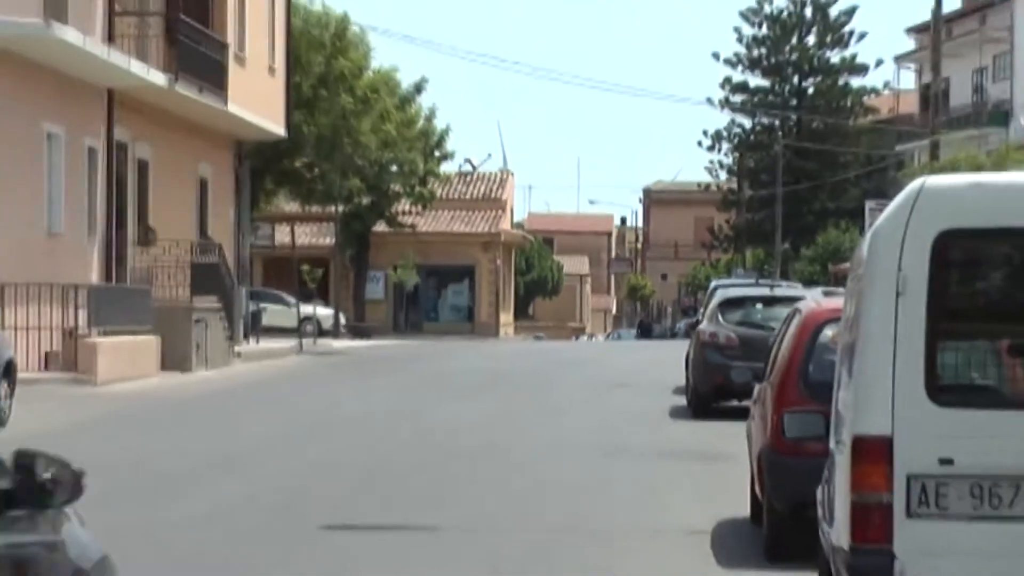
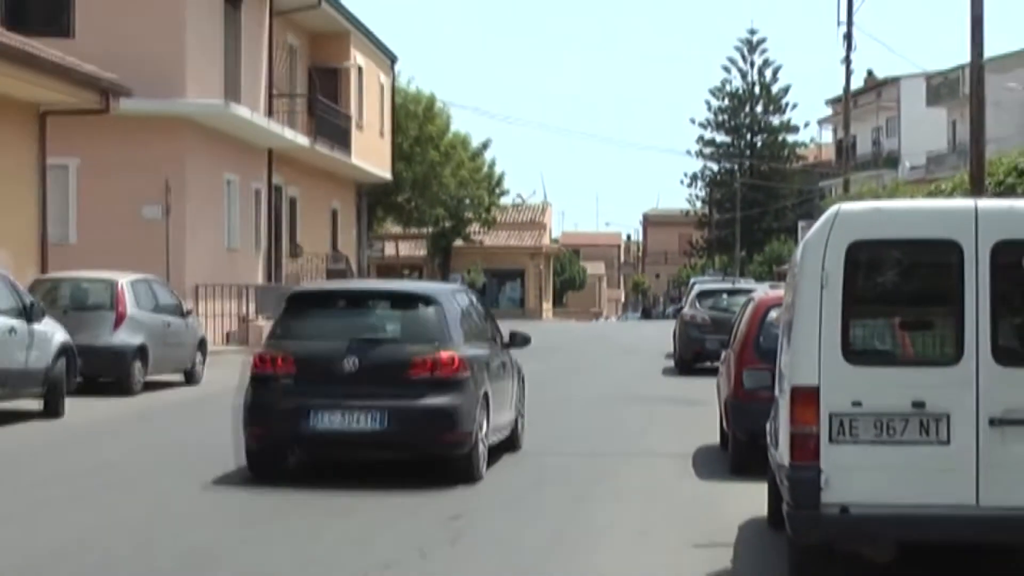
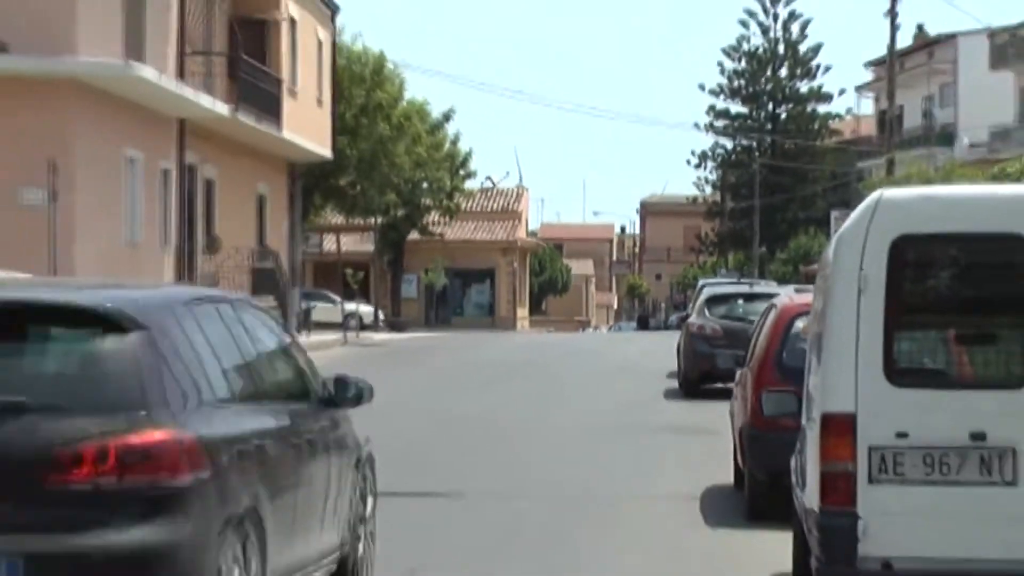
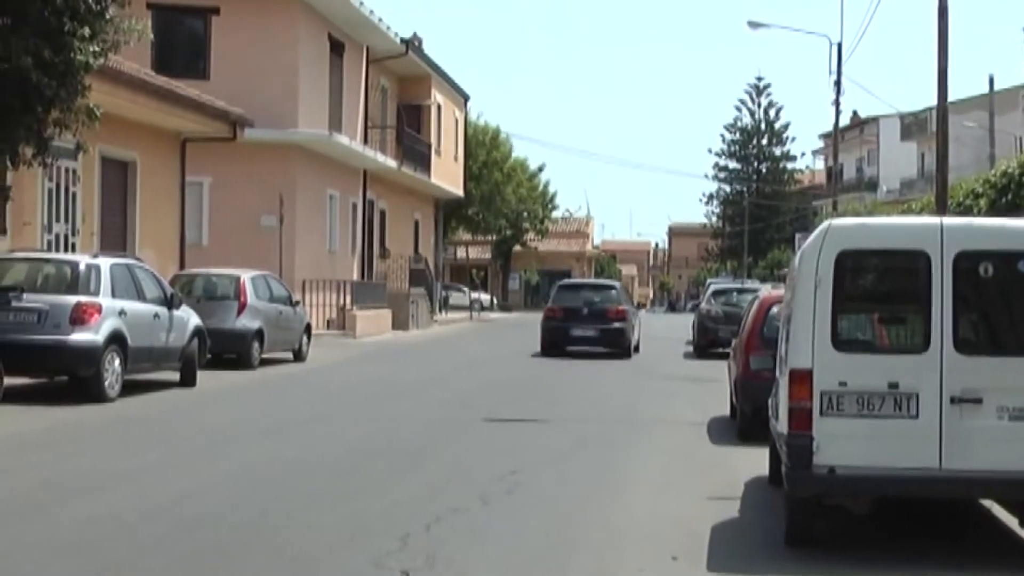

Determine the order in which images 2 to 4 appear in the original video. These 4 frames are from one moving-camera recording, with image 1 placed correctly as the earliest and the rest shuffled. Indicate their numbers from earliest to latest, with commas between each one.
3, 2, 4
